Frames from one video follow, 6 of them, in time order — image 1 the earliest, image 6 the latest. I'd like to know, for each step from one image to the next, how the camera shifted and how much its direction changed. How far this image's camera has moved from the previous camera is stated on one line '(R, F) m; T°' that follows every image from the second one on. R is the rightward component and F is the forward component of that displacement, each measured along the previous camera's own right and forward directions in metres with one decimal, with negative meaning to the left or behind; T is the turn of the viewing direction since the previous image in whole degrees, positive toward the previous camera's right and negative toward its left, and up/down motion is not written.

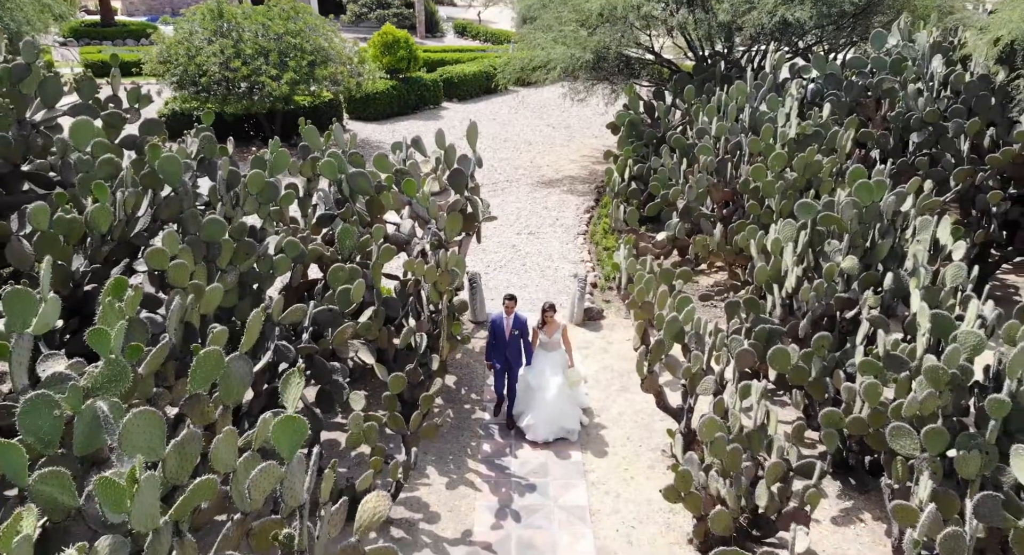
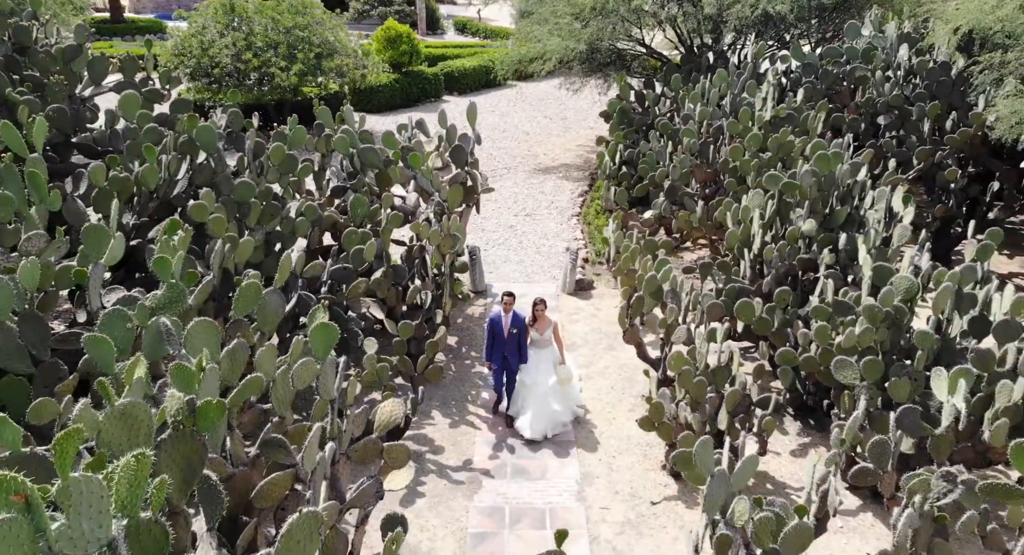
(0.0, -0.5) m; 0°
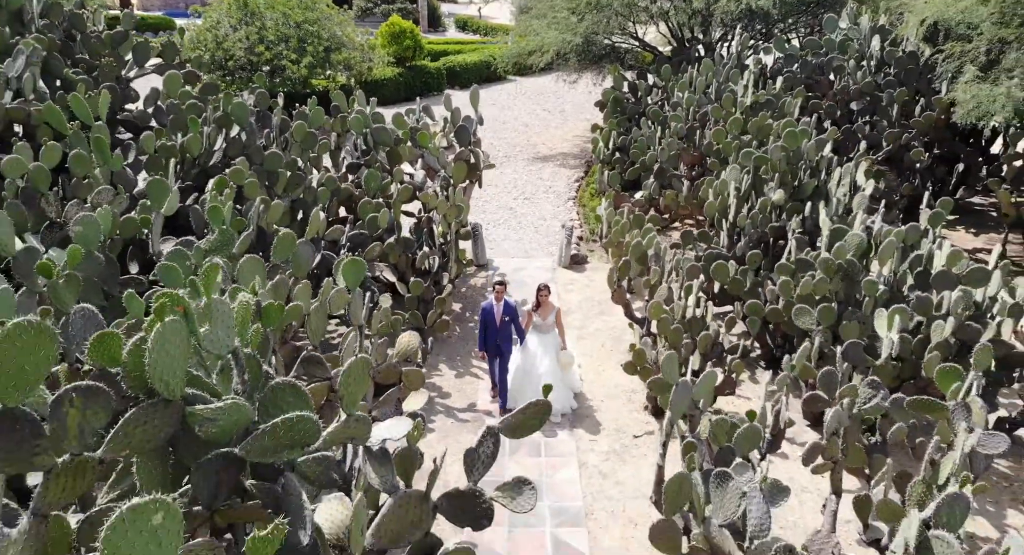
(0.0, -0.6) m; 0°
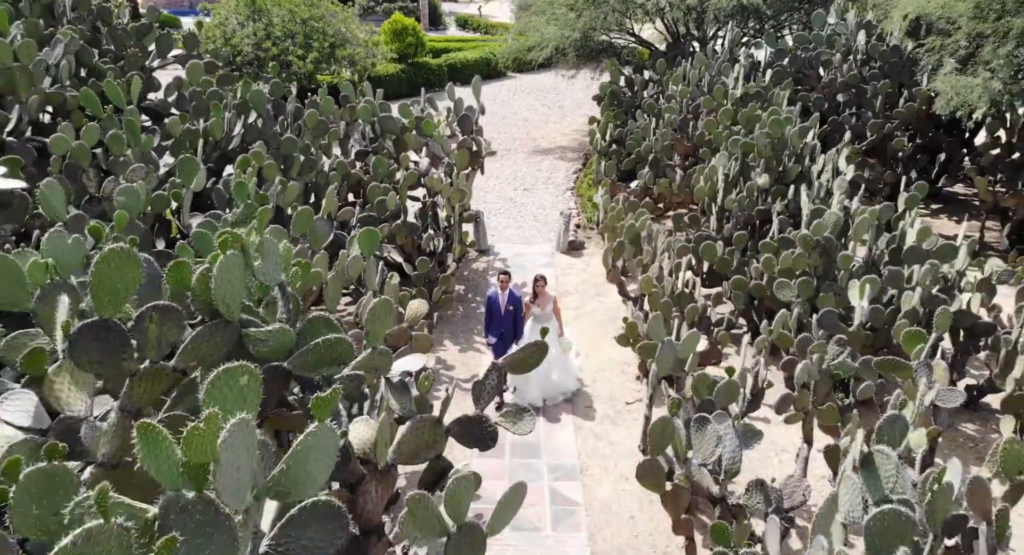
(0.0, -0.3) m; 0°
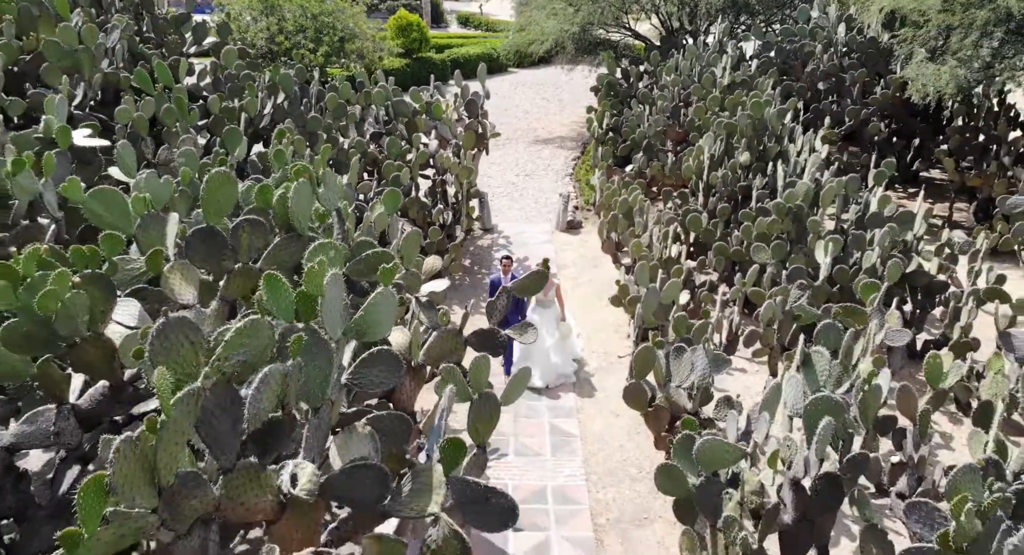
(0.0, -0.6) m; 0°
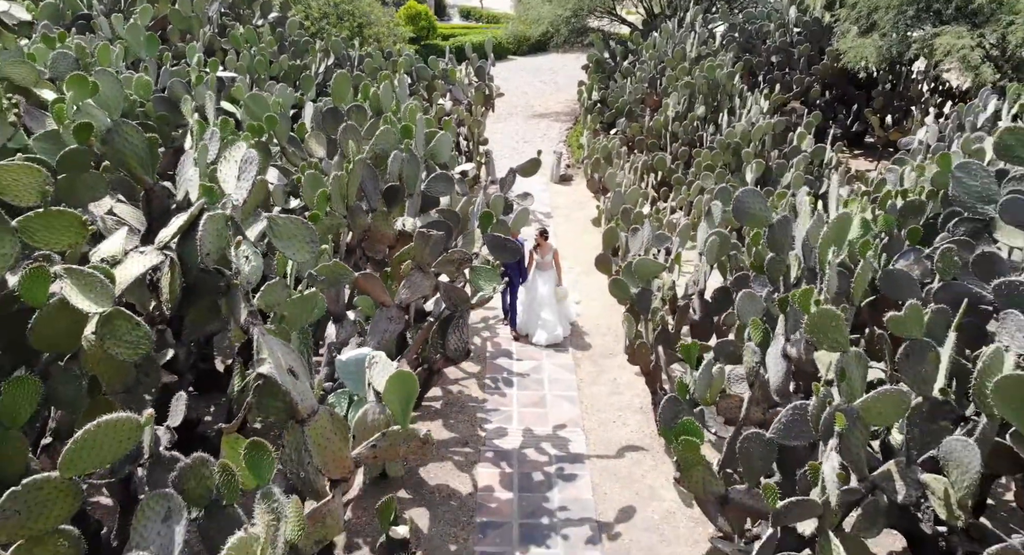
(0.0, -1.6) m; 0°
